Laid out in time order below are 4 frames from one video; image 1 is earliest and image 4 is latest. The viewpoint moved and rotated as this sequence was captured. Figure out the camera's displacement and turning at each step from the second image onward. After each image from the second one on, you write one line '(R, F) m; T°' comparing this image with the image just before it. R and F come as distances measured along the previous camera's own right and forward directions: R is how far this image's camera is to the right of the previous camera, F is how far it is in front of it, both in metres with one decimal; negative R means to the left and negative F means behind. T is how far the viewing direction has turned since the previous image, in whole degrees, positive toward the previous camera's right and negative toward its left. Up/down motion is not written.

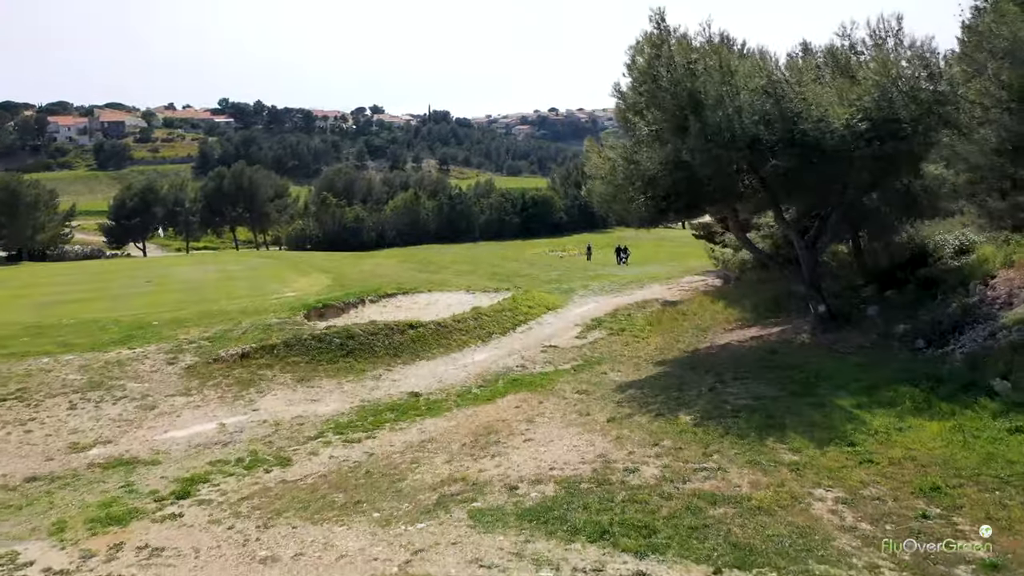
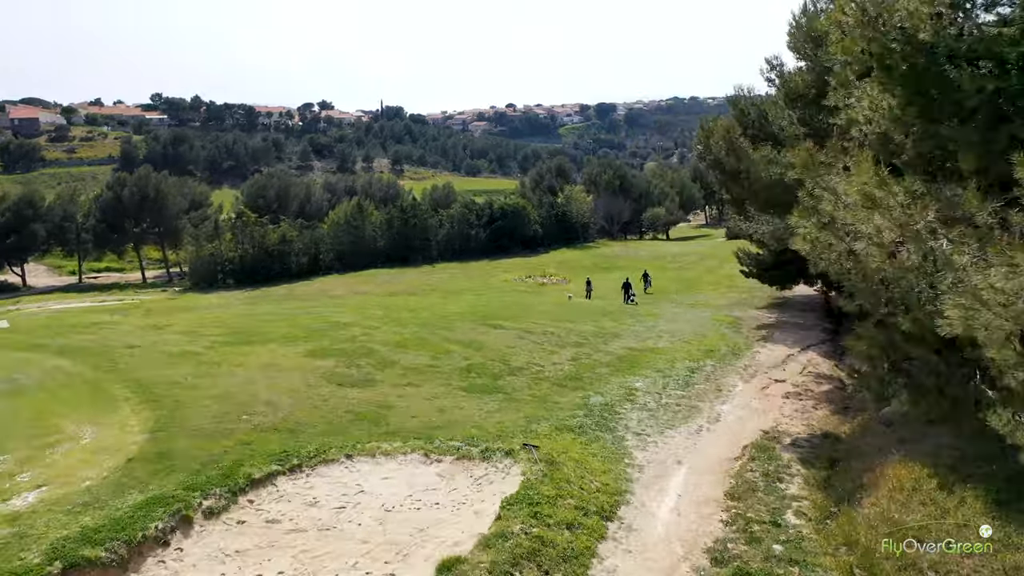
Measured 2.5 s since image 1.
(-0.8, +14.3) m; +3°
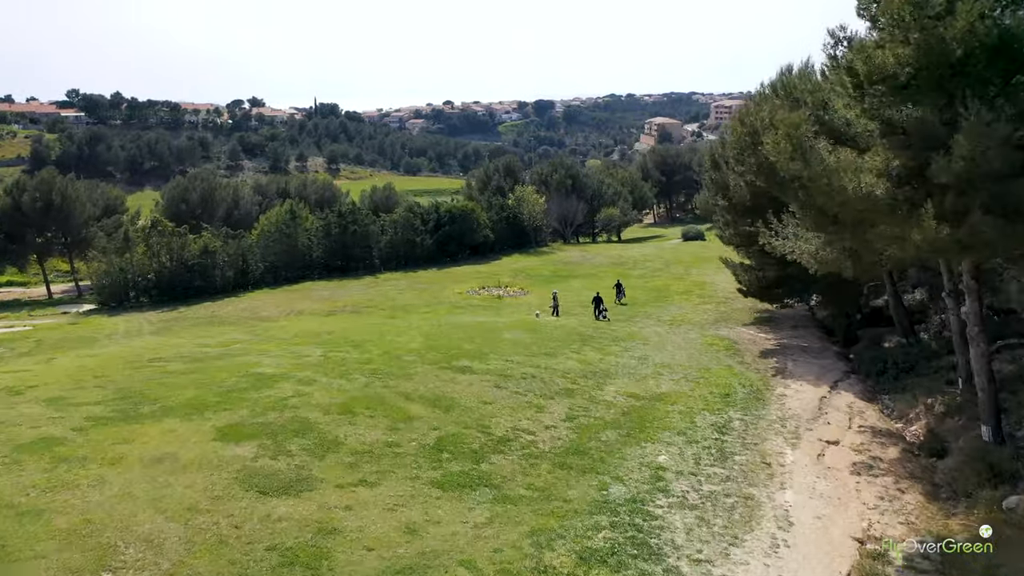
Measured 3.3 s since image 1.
(-0.8, +5.2) m; +4°
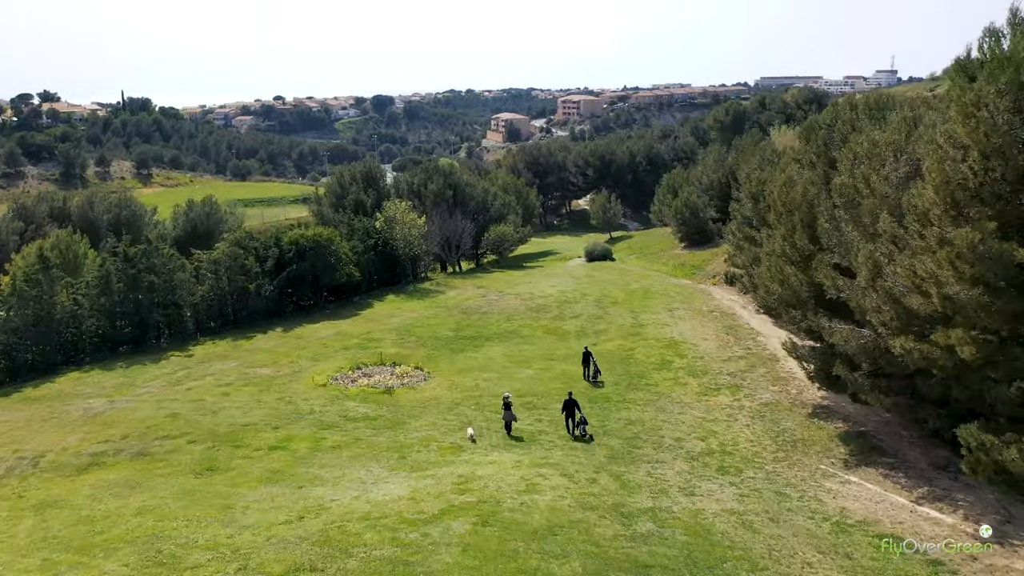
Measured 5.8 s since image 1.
(-2.0, +18.2) m; +11°
